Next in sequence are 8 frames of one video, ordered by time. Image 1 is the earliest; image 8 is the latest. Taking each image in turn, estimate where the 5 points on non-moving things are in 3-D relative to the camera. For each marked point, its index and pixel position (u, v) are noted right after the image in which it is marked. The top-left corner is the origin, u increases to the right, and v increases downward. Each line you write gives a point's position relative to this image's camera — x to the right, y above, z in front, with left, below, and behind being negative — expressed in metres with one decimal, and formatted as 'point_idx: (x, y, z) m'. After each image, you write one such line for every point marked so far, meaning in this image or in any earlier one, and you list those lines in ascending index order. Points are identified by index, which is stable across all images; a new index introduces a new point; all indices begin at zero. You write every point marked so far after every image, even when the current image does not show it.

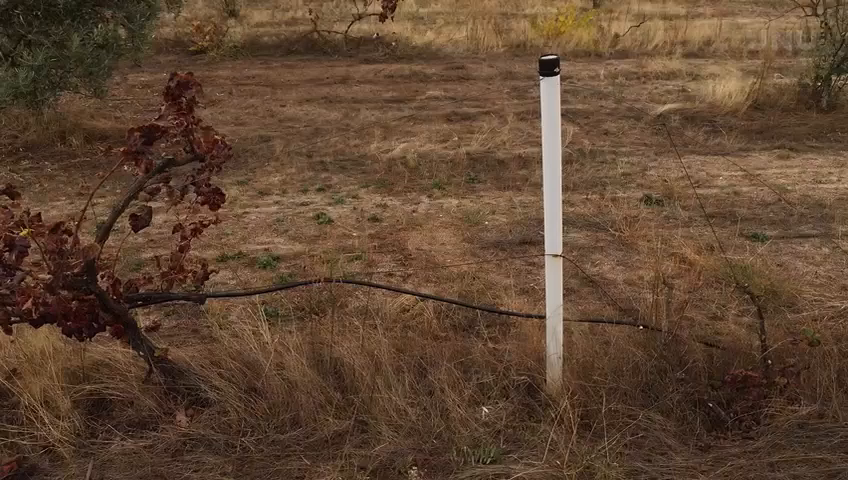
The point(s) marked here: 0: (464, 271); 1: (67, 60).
0: (+0.3, -0.3, +5.0) m
1: (-4.0, +2.1, +7.2) m
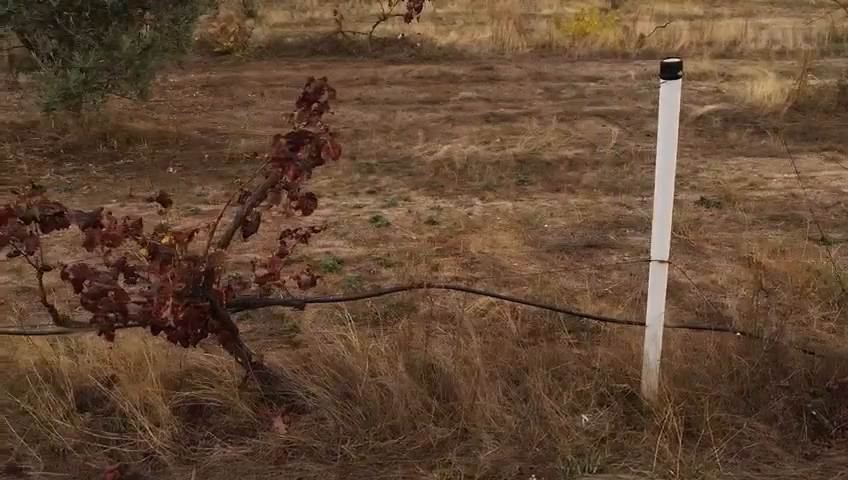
0: (+0.9, -0.3, +5.0) m
1: (-3.4, +2.0, +7.2) m
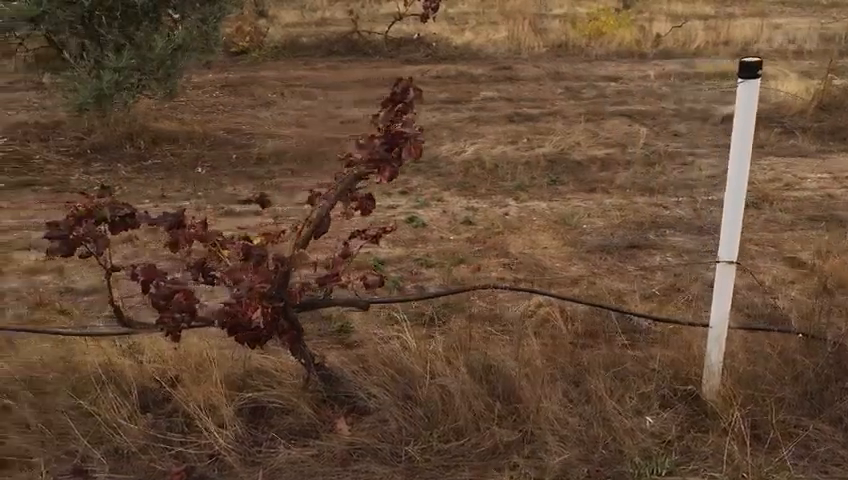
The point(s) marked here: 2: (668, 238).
0: (+1.2, -0.3, +4.9) m
1: (-3.1, +2.0, +7.2) m
2: (+2.2, 0.0, +5.6) m
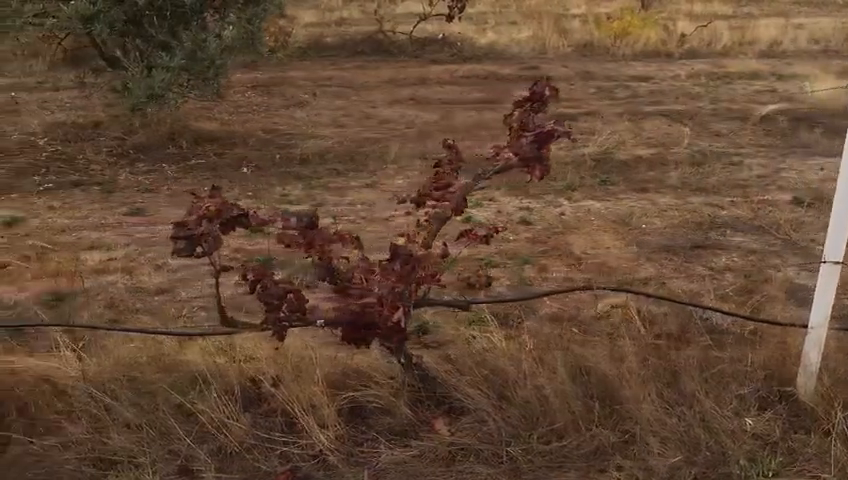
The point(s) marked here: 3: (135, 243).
0: (+1.8, -0.3, +4.9) m
1: (-2.5, +2.0, +7.2) m
2: (+2.7, 0.0, +5.5) m
3: (-2.6, 0.0, +5.7) m
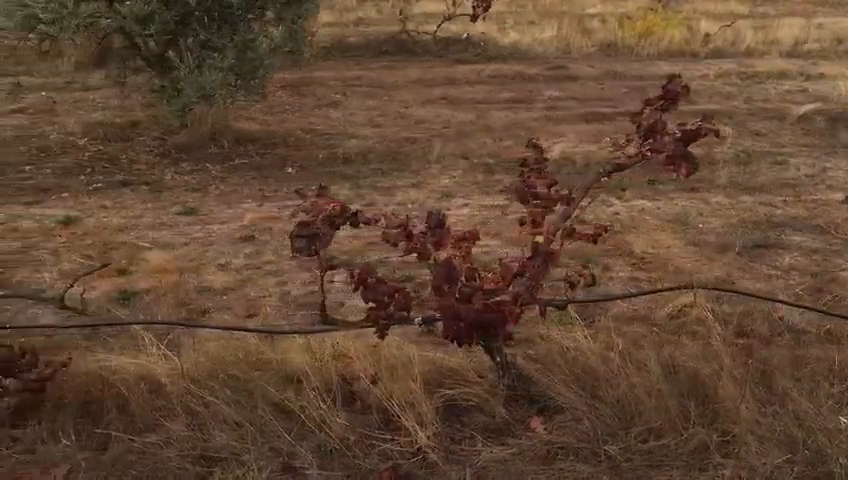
0: (+2.3, -0.3, +4.9) m
1: (-2.0, +2.0, +7.2) m
2: (+3.2, 0.0, +5.5) m
3: (-2.1, 0.0, +5.7) m
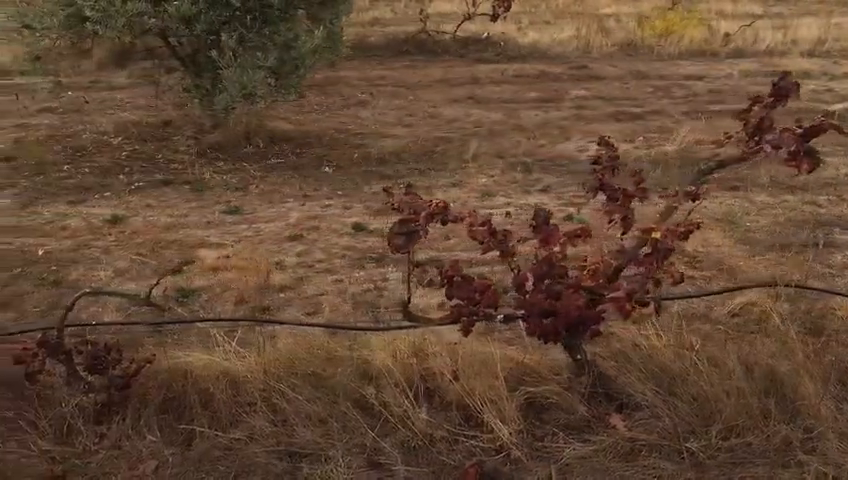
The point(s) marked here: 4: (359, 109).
0: (+2.7, -0.3, +4.9) m
1: (-1.6, +2.1, +7.2) m
2: (+3.7, 0.0, +5.5) m
3: (-1.6, 0.0, +5.7) m
4: (-1.0, +2.1, +10.1) m
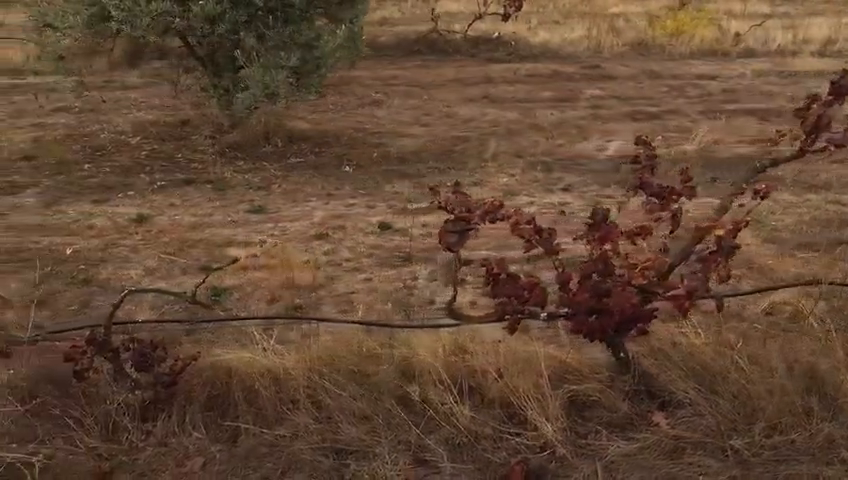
0: (+3.0, -0.3, +4.9) m
1: (-1.3, +2.1, +7.2) m
2: (+3.9, 0.0, +5.5) m
3: (-1.4, 0.0, +5.7) m
4: (-0.8, +2.1, +10.1) m
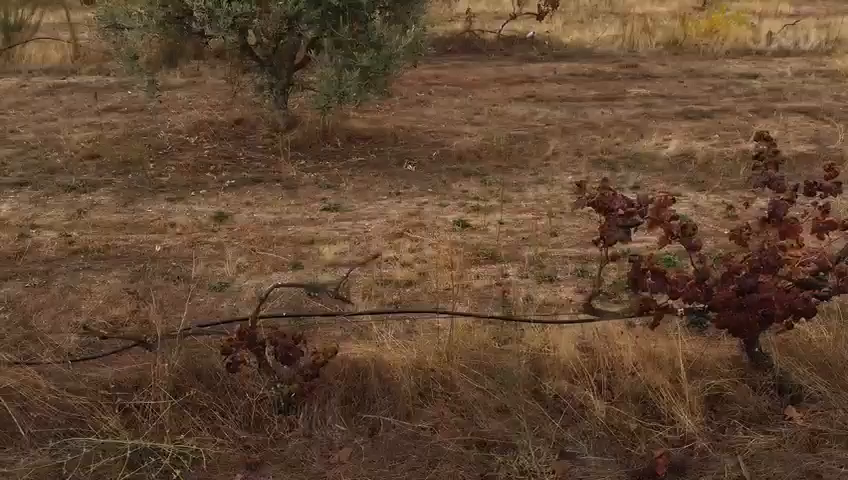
0: (+3.7, -0.2, +5.0) m
1: (-0.6, +2.1, +7.3) m
2: (+4.7, +0.1, +5.6) m
3: (-0.7, 0.0, +5.8) m
4: (0.0, +2.1, +10.2) m
